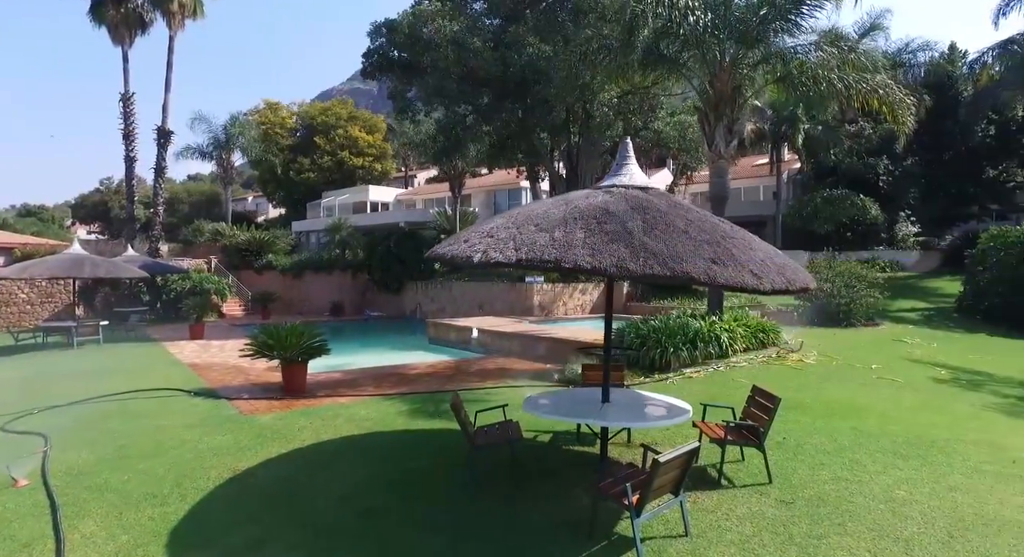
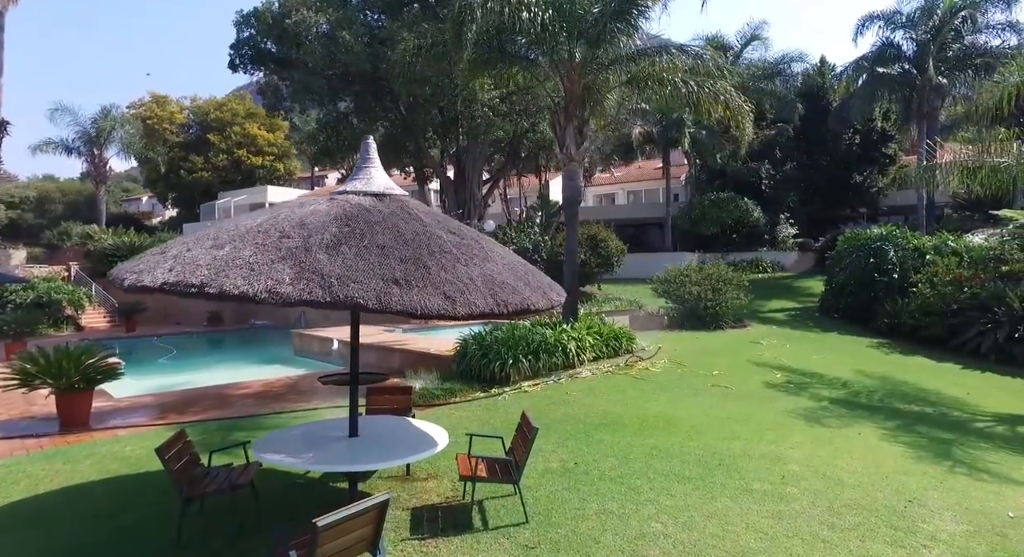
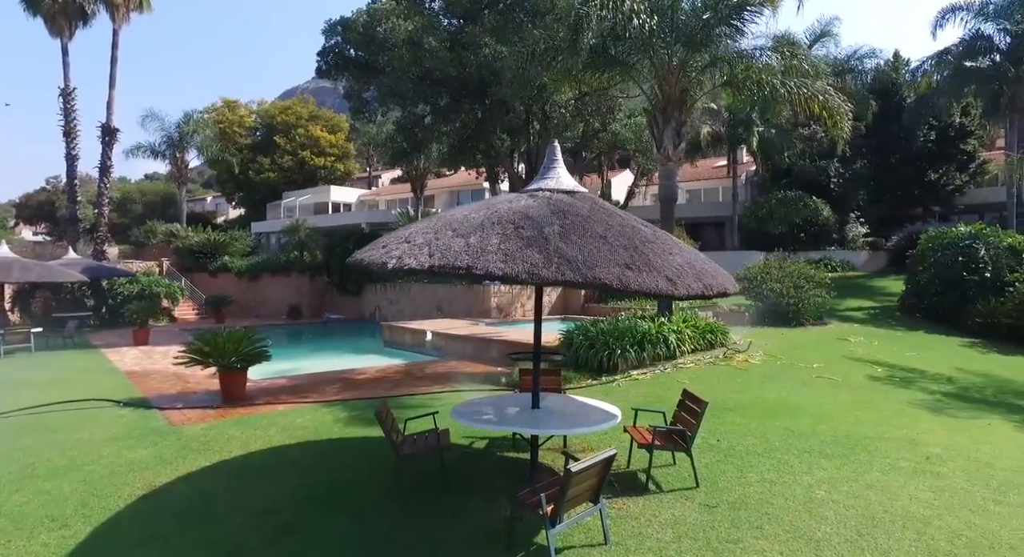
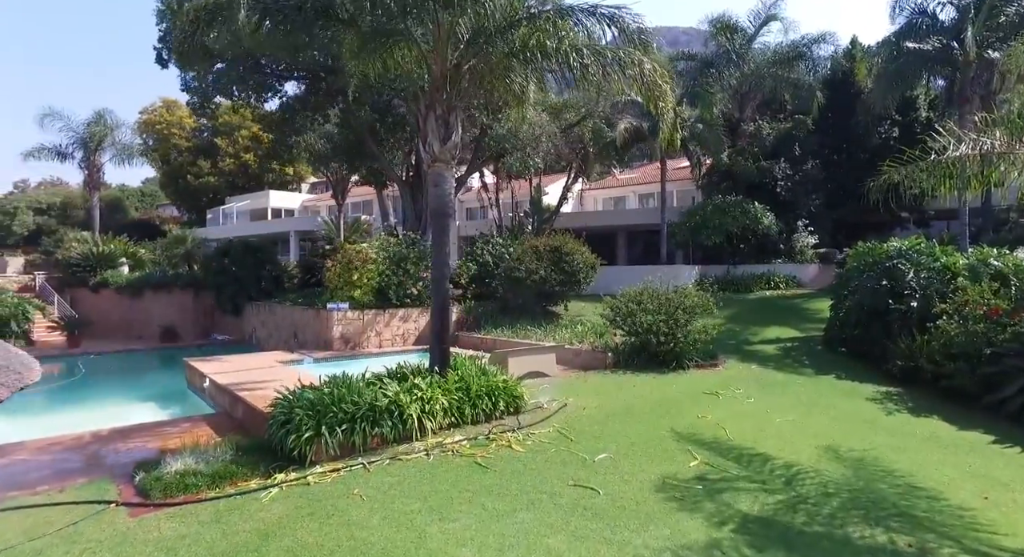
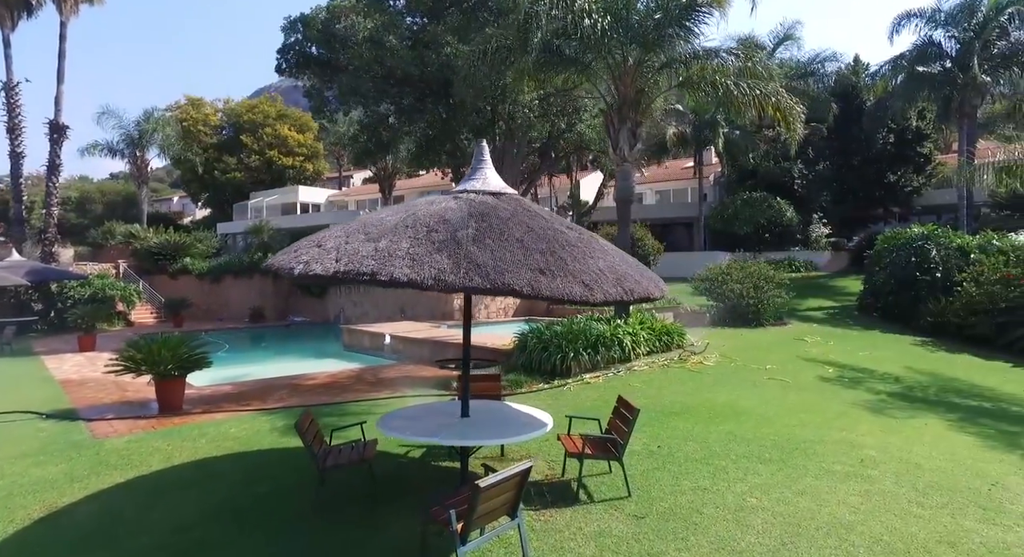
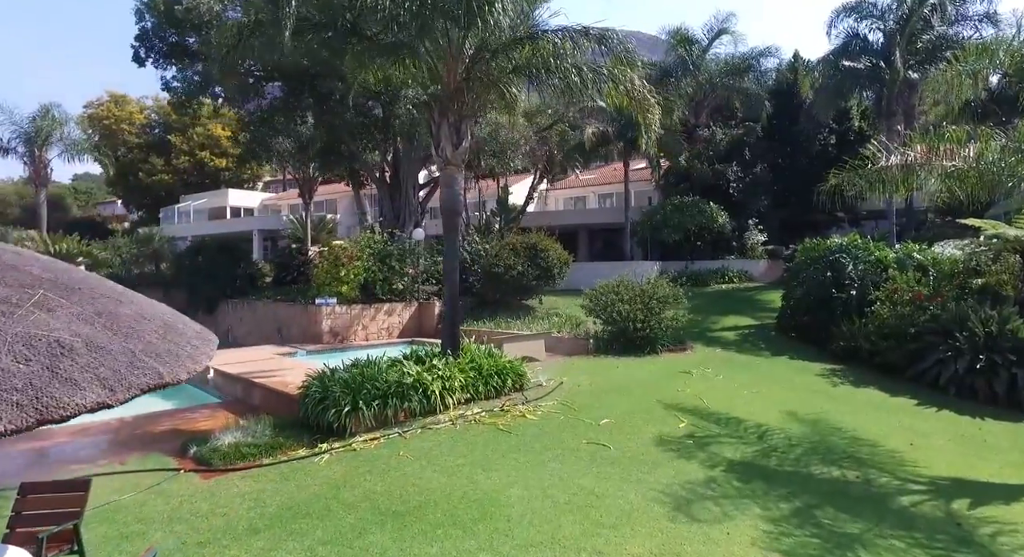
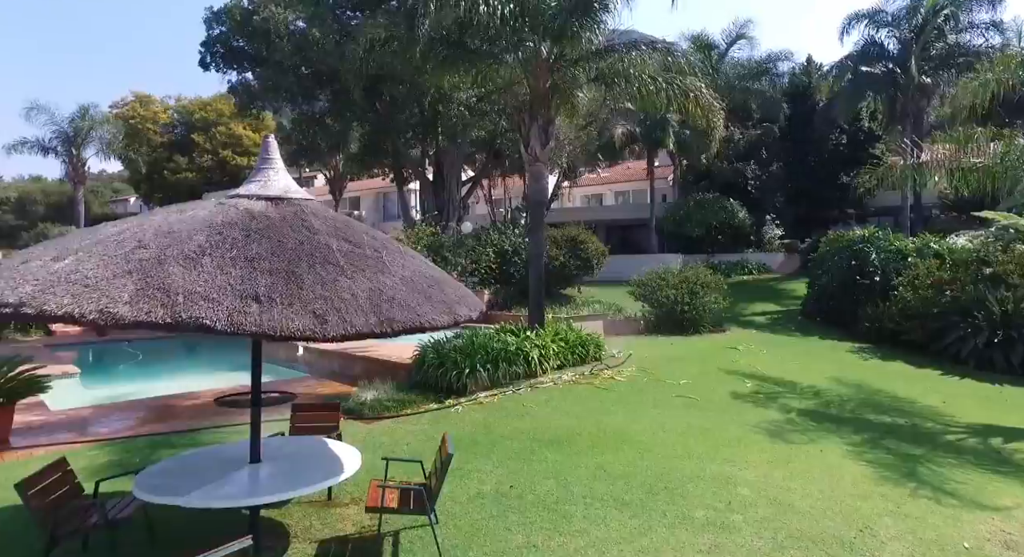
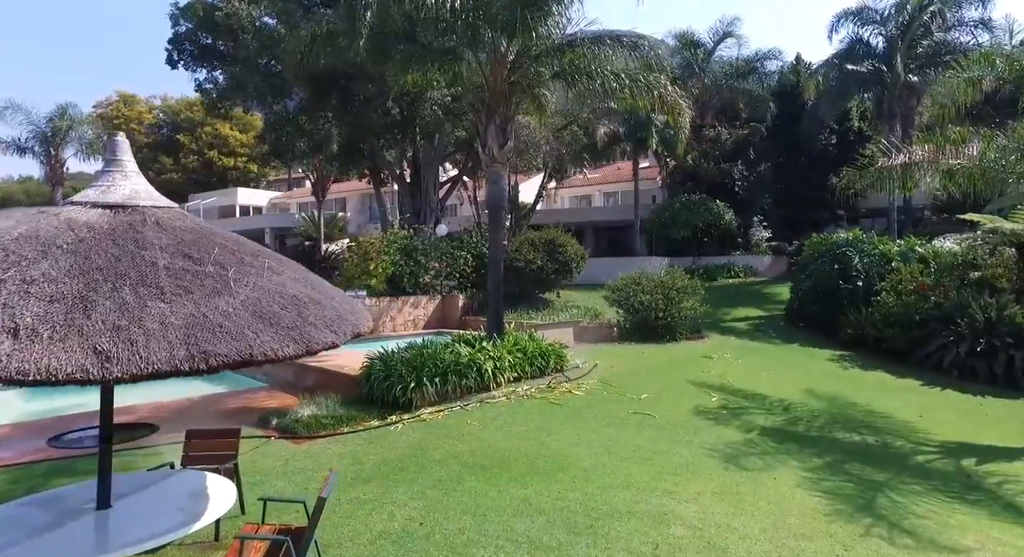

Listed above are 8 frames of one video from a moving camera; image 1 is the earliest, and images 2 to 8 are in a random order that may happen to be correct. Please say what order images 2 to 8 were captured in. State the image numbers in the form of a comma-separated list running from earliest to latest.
3, 5, 2, 7, 8, 6, 4
